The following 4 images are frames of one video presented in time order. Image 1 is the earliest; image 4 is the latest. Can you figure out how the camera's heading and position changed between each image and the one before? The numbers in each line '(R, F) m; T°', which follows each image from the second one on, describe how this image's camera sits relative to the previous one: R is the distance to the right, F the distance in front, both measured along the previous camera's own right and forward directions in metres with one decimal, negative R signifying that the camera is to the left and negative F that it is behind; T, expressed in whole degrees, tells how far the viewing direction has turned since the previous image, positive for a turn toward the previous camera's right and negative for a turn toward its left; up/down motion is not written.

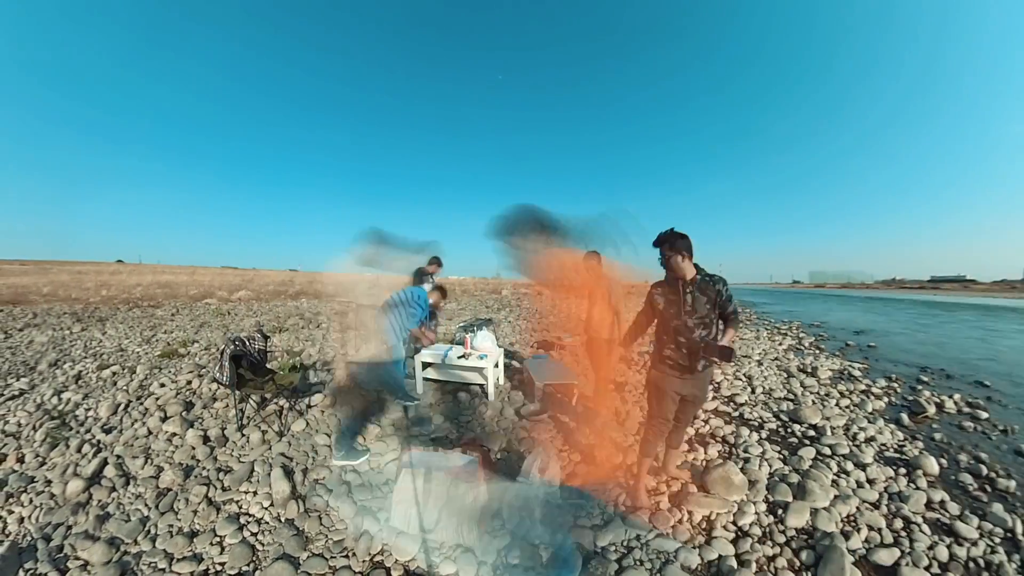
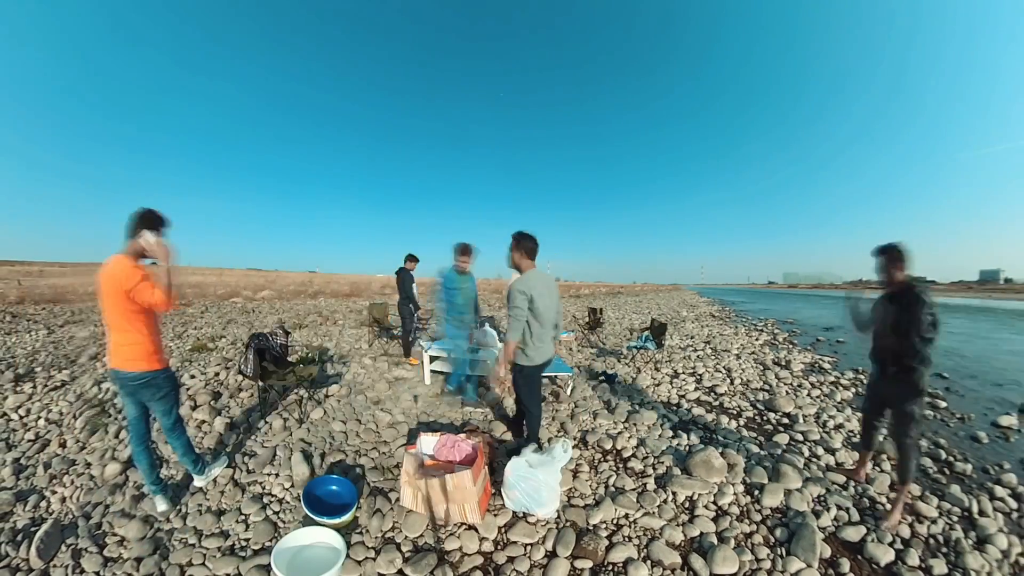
(0.0, -0.5) m; 0°
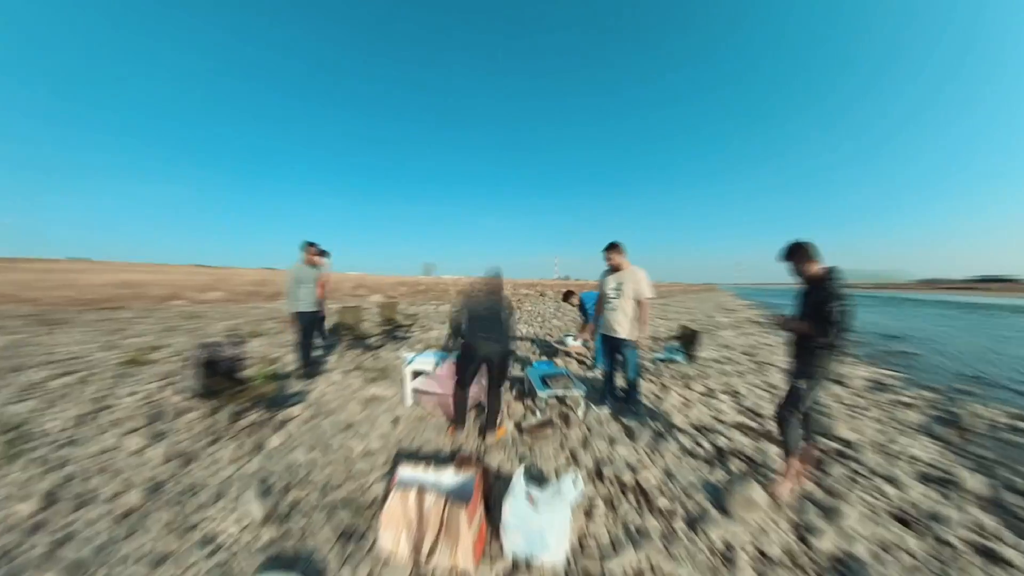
(-0.1, +1.0) m; +1°
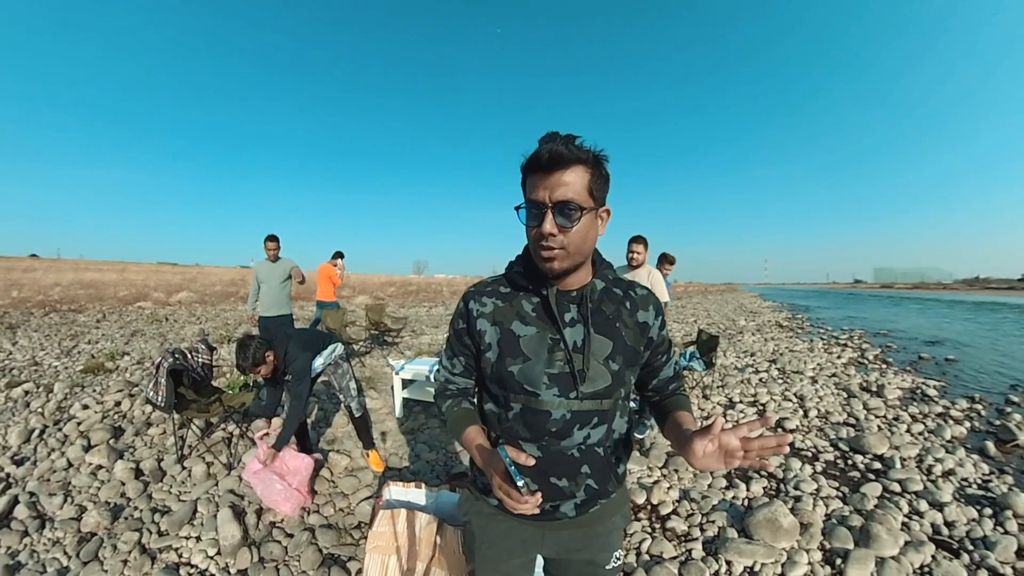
(0.0, +0.5) m; 0°
